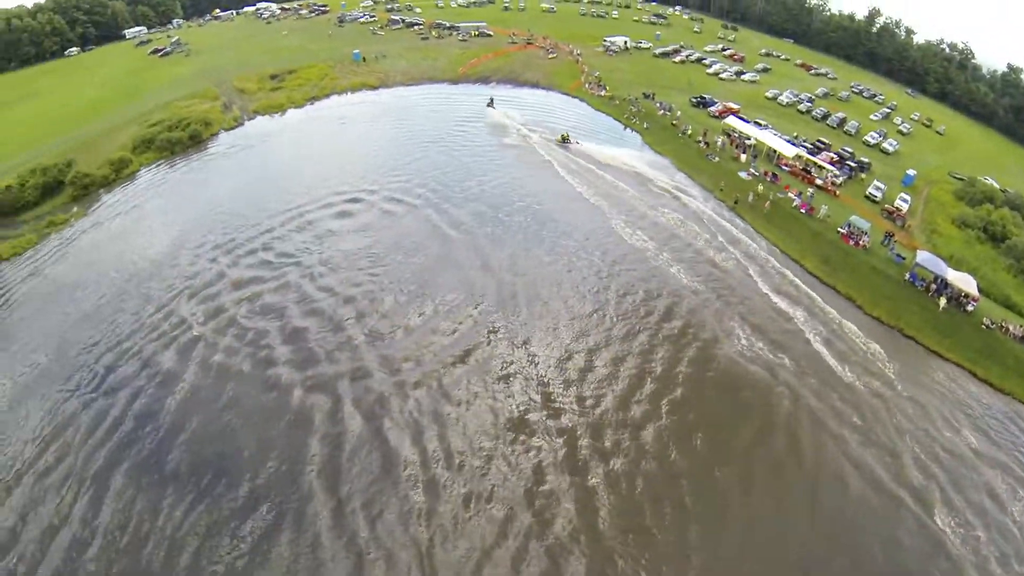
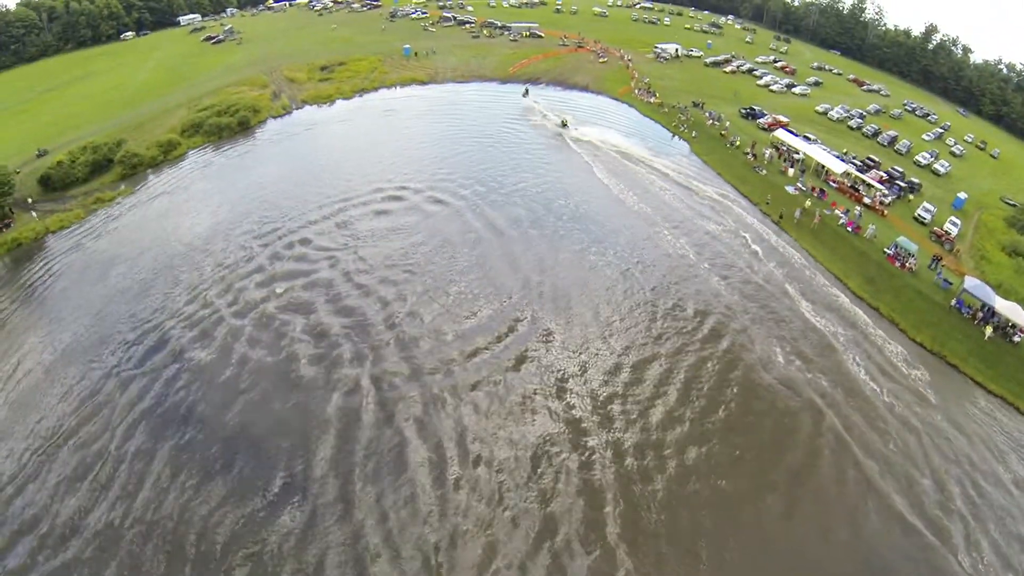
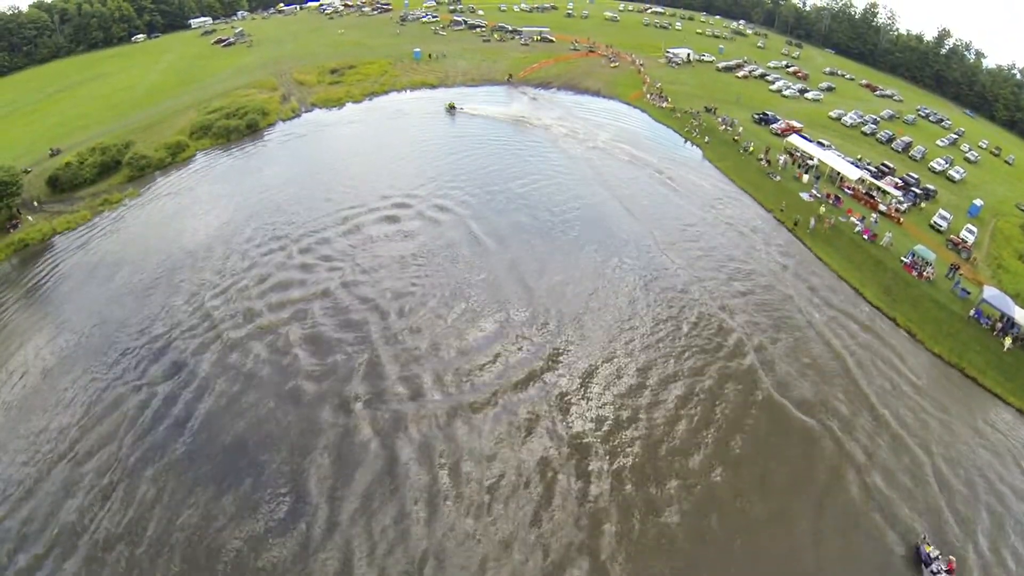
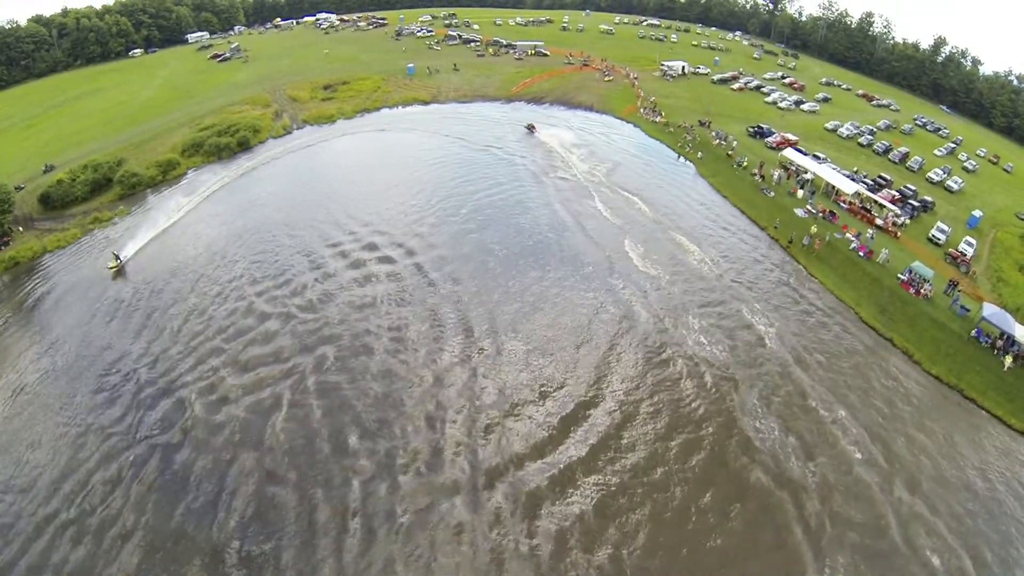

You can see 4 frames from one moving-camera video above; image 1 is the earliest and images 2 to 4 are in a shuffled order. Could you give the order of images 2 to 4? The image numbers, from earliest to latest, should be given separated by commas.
2, 3, 4
